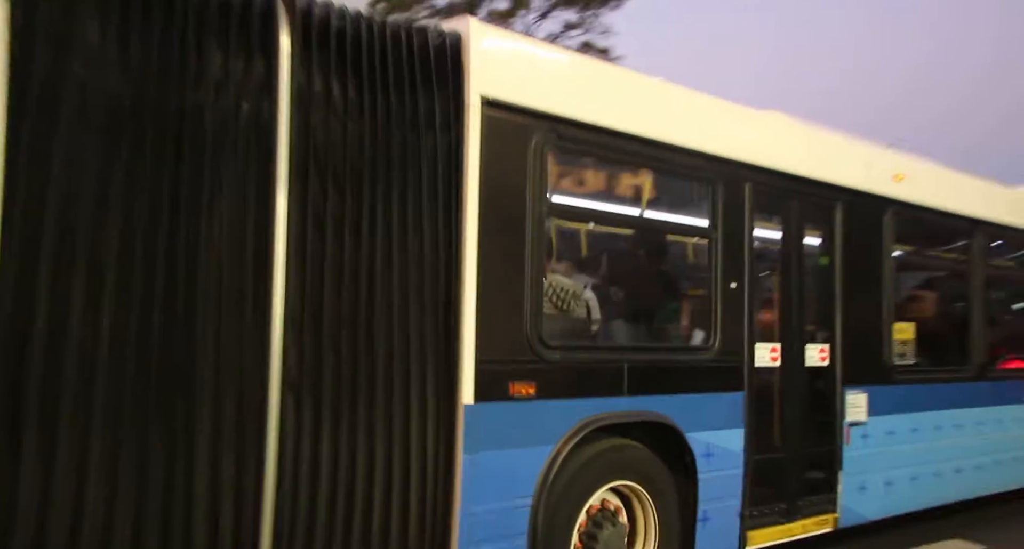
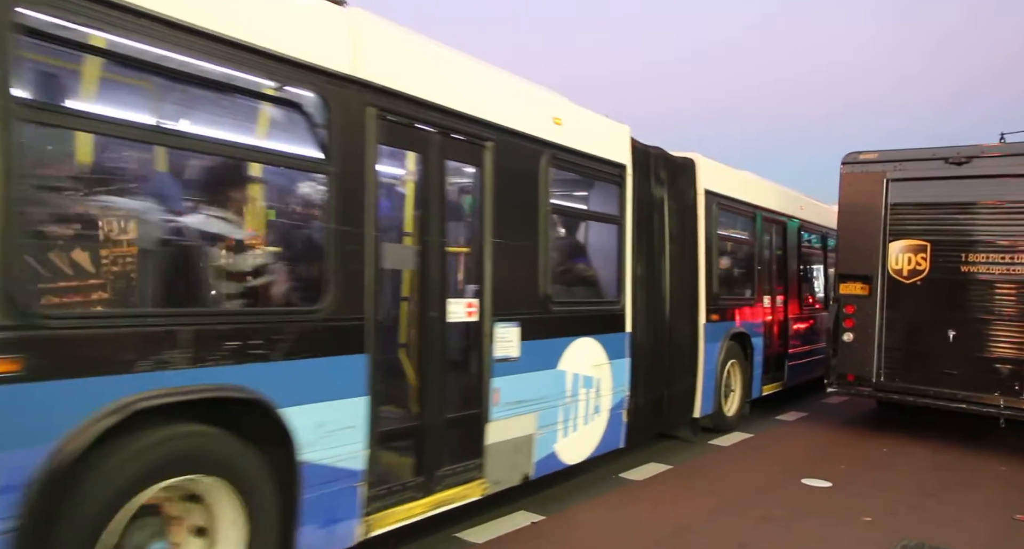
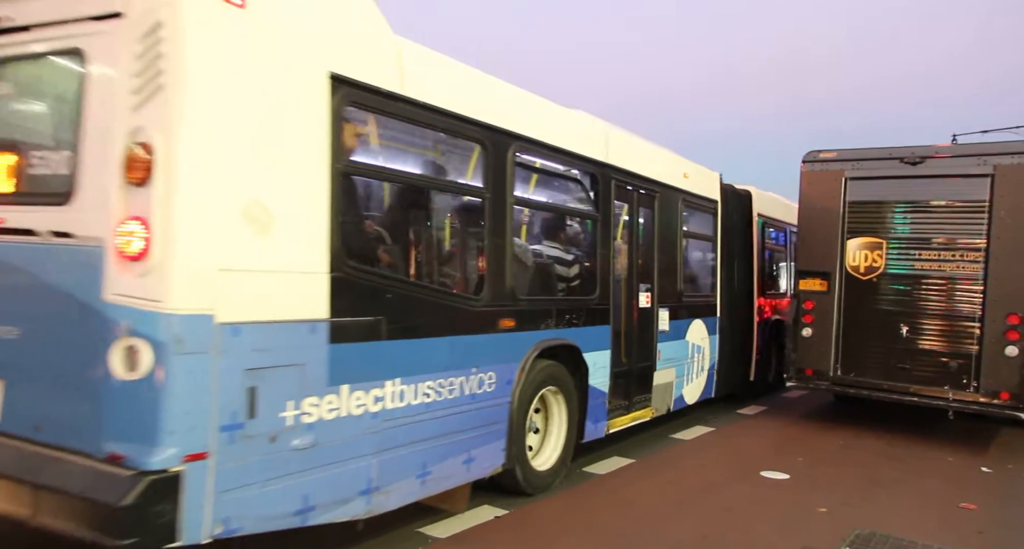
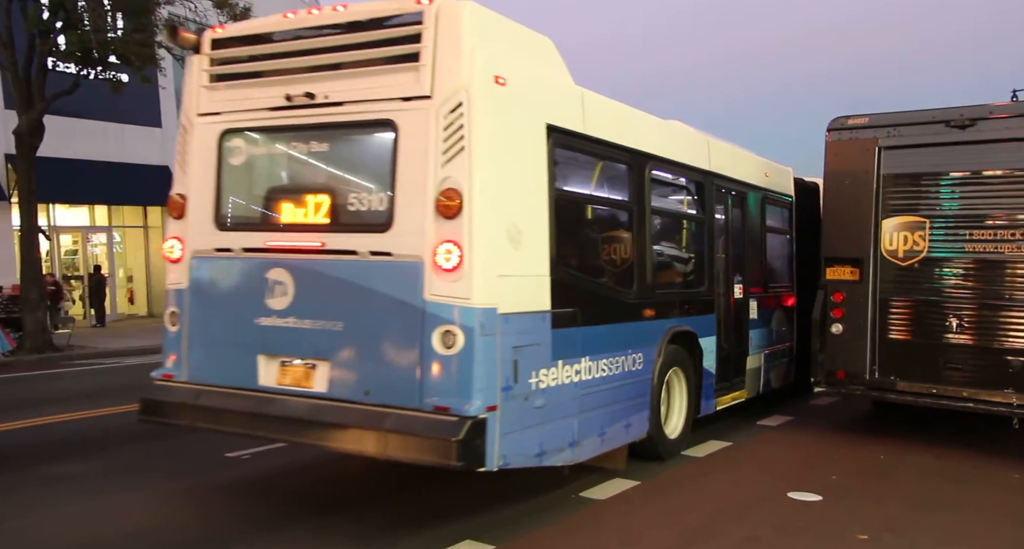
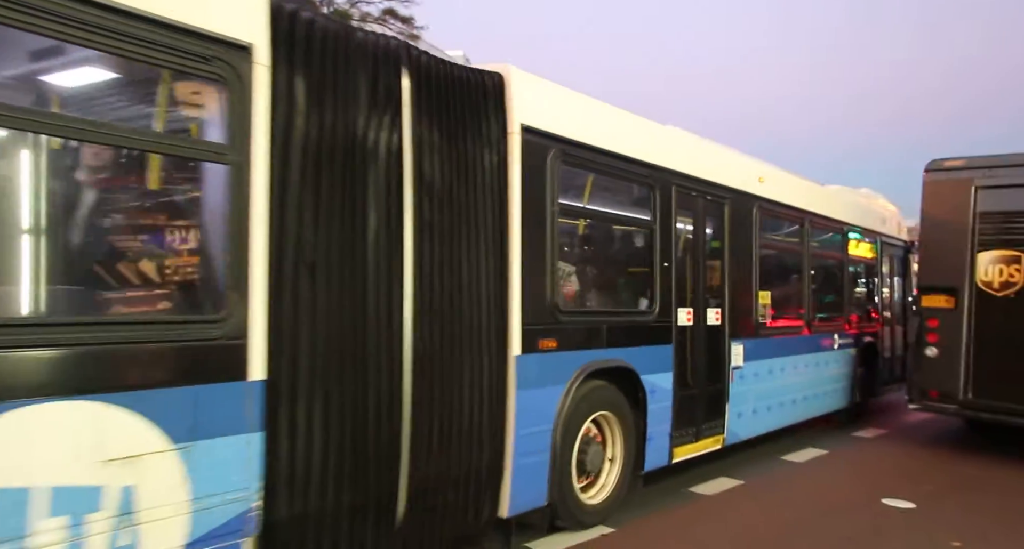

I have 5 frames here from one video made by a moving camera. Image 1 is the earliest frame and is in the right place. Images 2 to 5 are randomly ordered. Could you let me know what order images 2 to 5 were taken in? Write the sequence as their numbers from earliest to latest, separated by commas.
5, 2, 3, 4
